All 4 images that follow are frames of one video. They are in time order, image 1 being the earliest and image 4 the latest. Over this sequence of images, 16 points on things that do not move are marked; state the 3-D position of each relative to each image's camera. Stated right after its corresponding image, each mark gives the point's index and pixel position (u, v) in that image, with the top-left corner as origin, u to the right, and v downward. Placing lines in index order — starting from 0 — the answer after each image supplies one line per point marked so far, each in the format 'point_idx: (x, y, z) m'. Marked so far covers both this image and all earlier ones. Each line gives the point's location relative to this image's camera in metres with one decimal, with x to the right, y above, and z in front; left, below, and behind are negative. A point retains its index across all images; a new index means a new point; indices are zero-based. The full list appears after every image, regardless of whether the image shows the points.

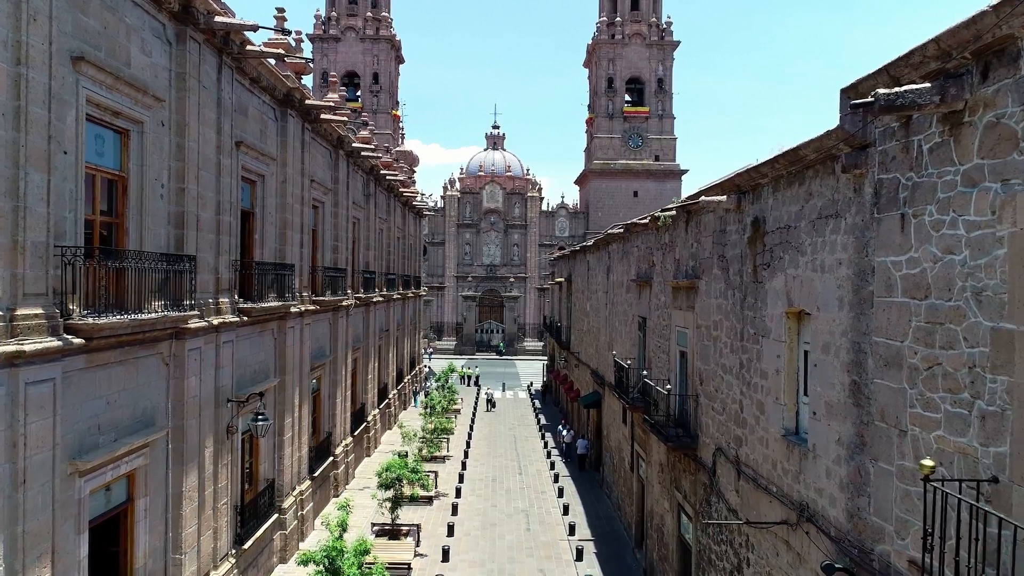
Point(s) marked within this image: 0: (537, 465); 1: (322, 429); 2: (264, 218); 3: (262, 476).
0: (+0.7, -5.3, +19.9) m
1: (-4.6, -3.4, +16.1) m
2: (-4.5, +1.3, +12.1) m
3: (-4.5, -3.4, +12.0) m
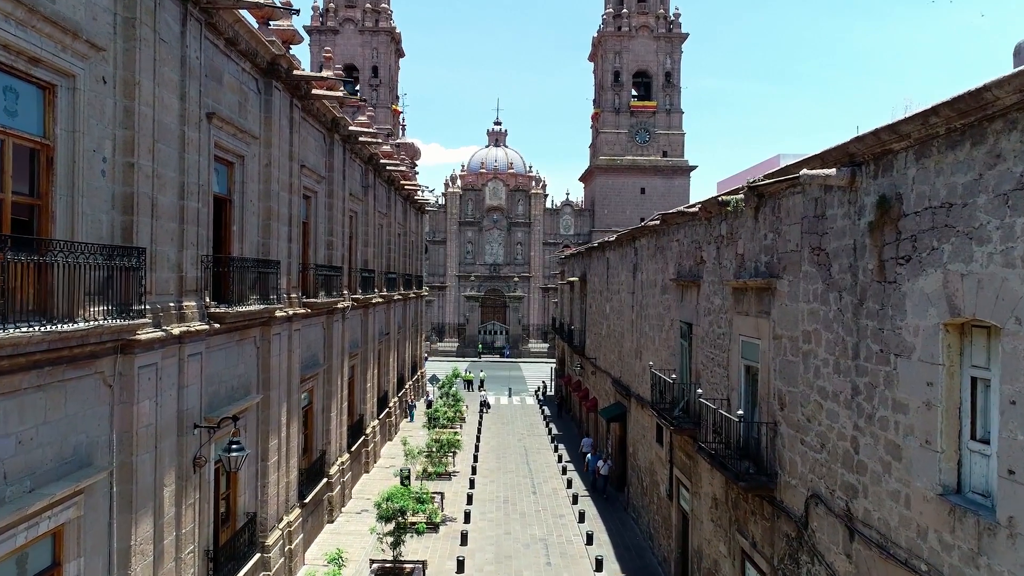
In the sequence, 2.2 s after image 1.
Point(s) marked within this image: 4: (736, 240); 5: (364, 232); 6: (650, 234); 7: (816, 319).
0: (+1.1, -5.3, +18.1) m
1: (-4.2, -3.4, +14.3) m
2: (-4.2, +1.3, +10.3) m
3: (-4.2, -3.4, +10.2) m
4: (+2.9, +0.6, +8.5) m
5: (-4.2, +1.6, +19.1) m
6: (+2.8, +1.1, +13.4) m
7: (+2.9, -0.3, +6.5) m
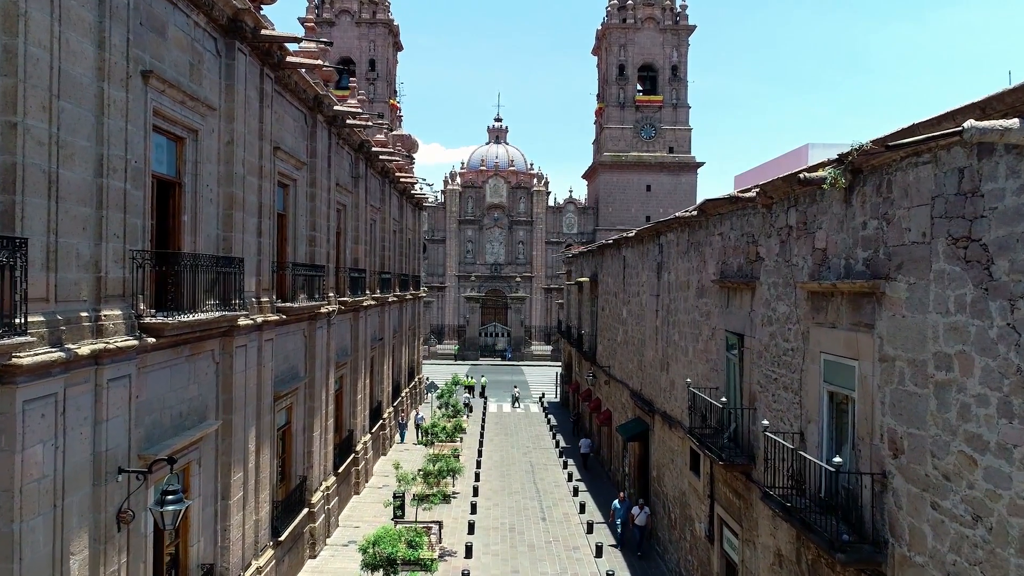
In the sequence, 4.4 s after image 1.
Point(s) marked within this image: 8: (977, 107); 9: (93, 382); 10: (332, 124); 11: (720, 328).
0: (+1.2, -5.3, +16.2) m
1: (-4.1, -3.5, +12.4) m
2: (-4.0, +1.2, +8.5) m
3: (-4.0, -3.4, +8.3) m
4: (+3.0, +0.6, +6.7) m
5: (-4.1, +1.6, +17.3) m
6: (+2.9, +1.0, +11.6) m
7: (+3.1, -0.3, +4.6) m
8: (+3.1, +1.2, +4.4) m
9: (-3.8, -0.8, +6.1) m
10: (-3.9, +3.5, +14.3) m
11: (+3.0, -0.6, +9.5) m
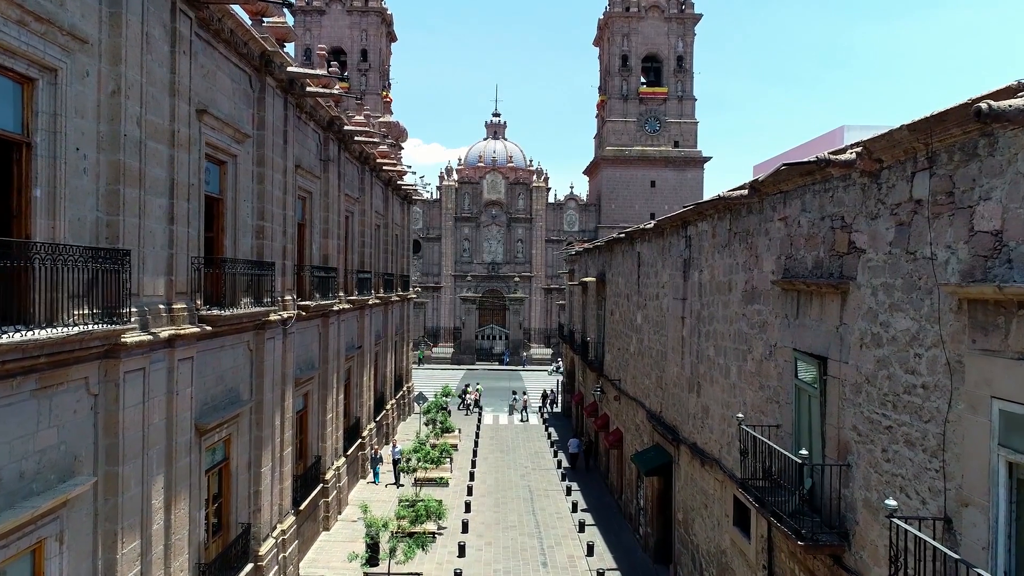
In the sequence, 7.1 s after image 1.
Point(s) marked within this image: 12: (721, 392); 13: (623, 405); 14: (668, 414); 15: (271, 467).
0: (+1.1, -5.3, +13.8) m
1: (-4.2, -3.5, +9.9) m
2: (-4.1, +1.2, +6.0) m
3: (-4.1, -3.5, +5.9) m
4: (+3.0, +0.5, +4.2) m
5: (-4.2, +1.5, +14.8) m
6: (+2.8, +1.0, +9.1) m
7: (+3.0, -0.4, +2.1) m
8: (+3.0, +1.2, +1.9) m
9: (-3.9, -0.9, +3.6) m
10: (-4.0, +3.5, +11.9) m
11: (+2.9, -0.6, +7.0) m
12: (+2.8, -1.4, +9.0) m
13: (+2.6, -2.7, +15.5) m
14: (+2.8, -2.2, +11.7) m
15: (-4.1, -3.0, +11.2) m
